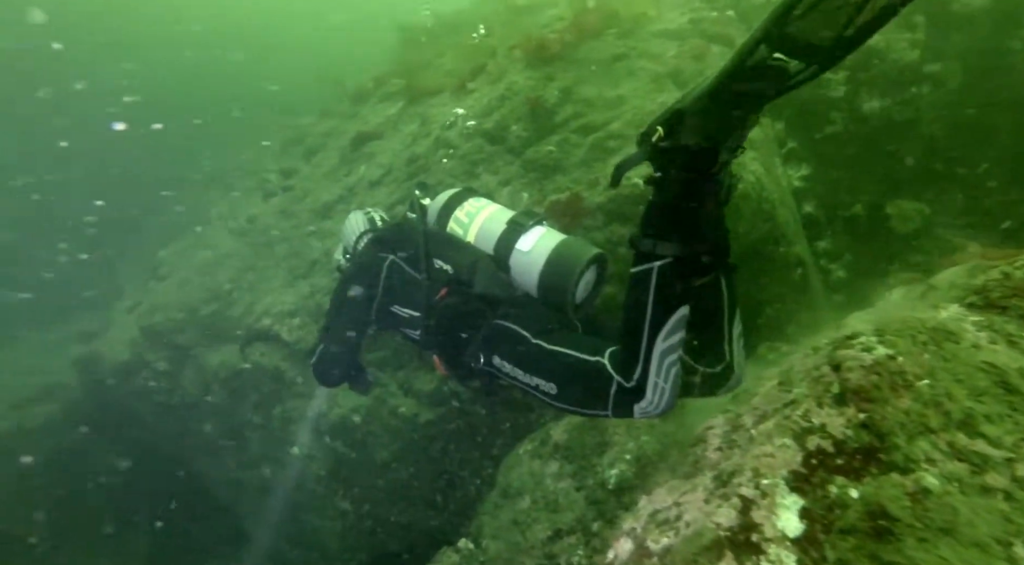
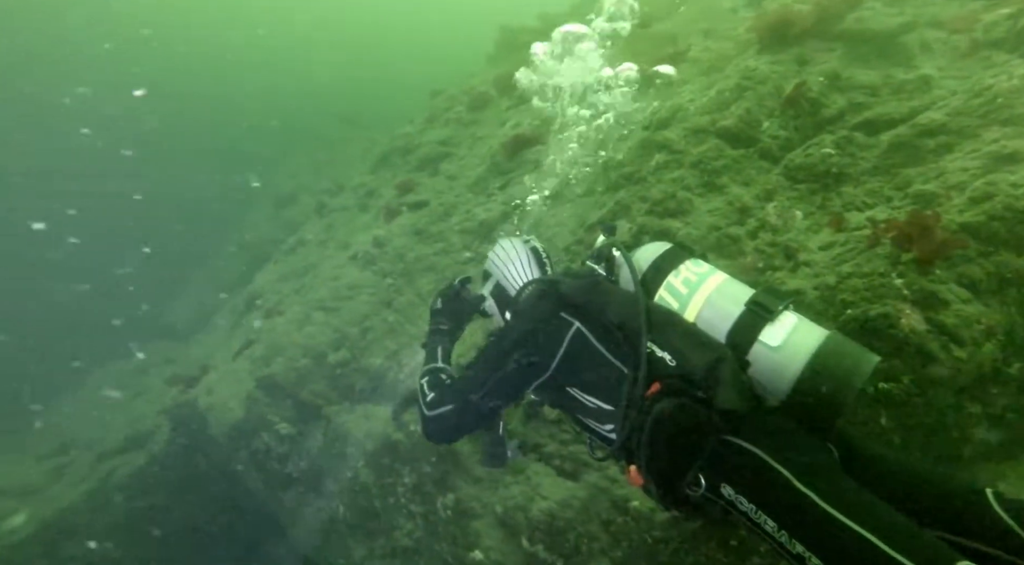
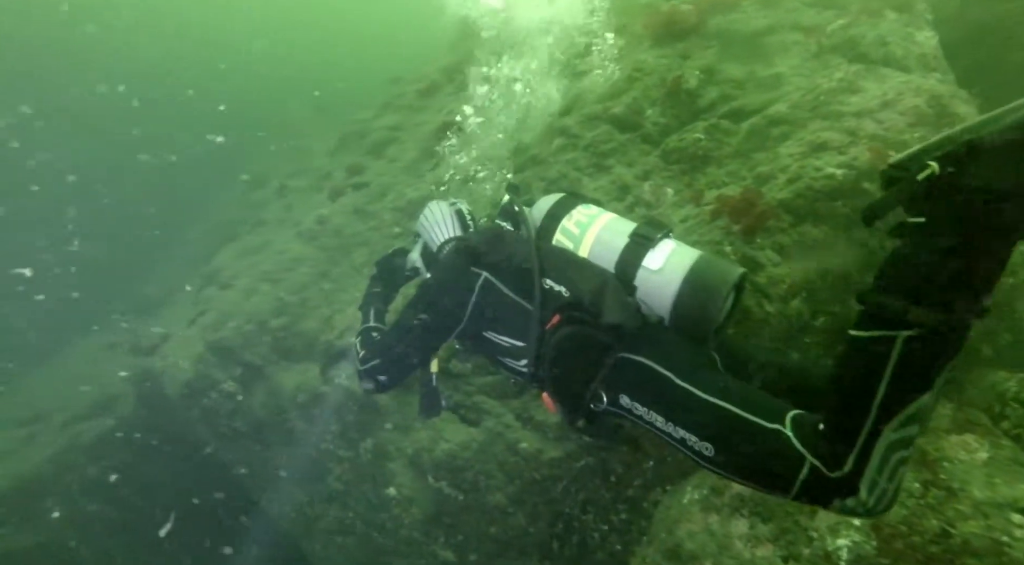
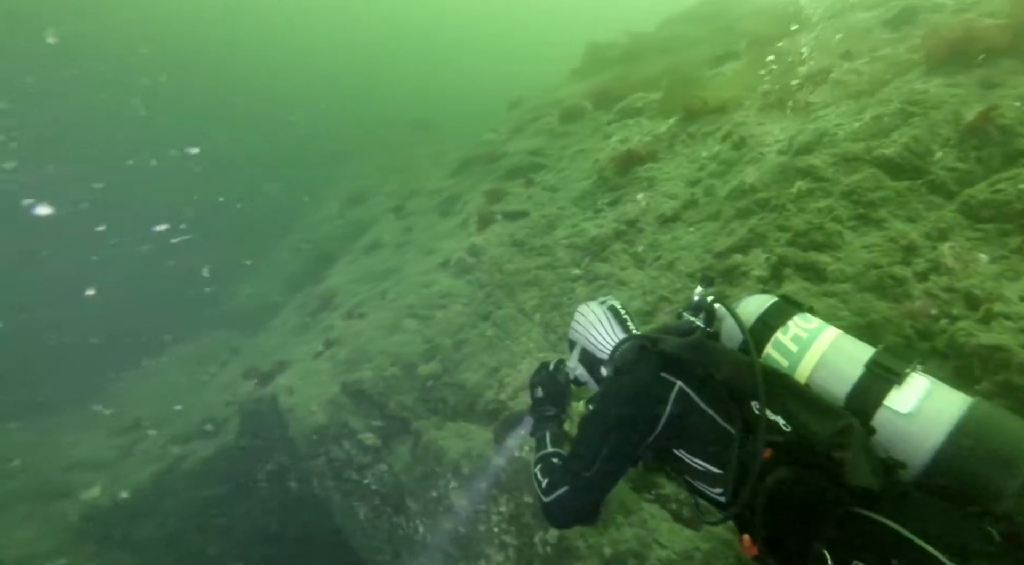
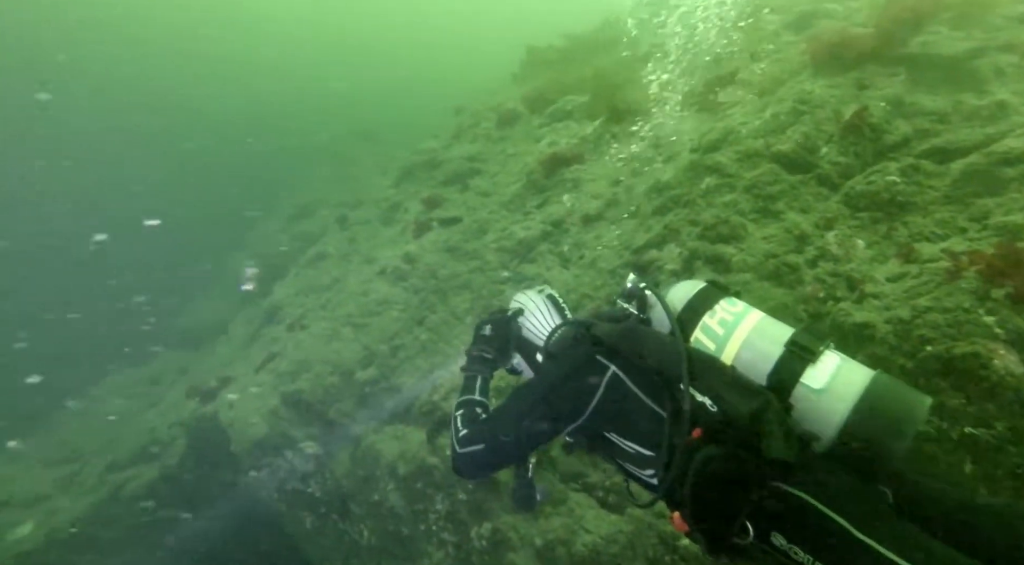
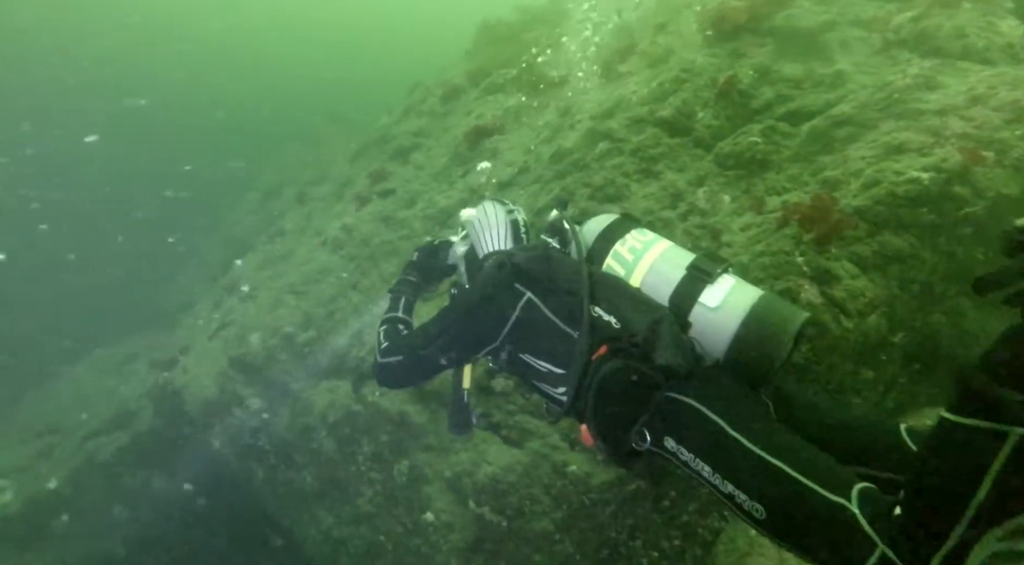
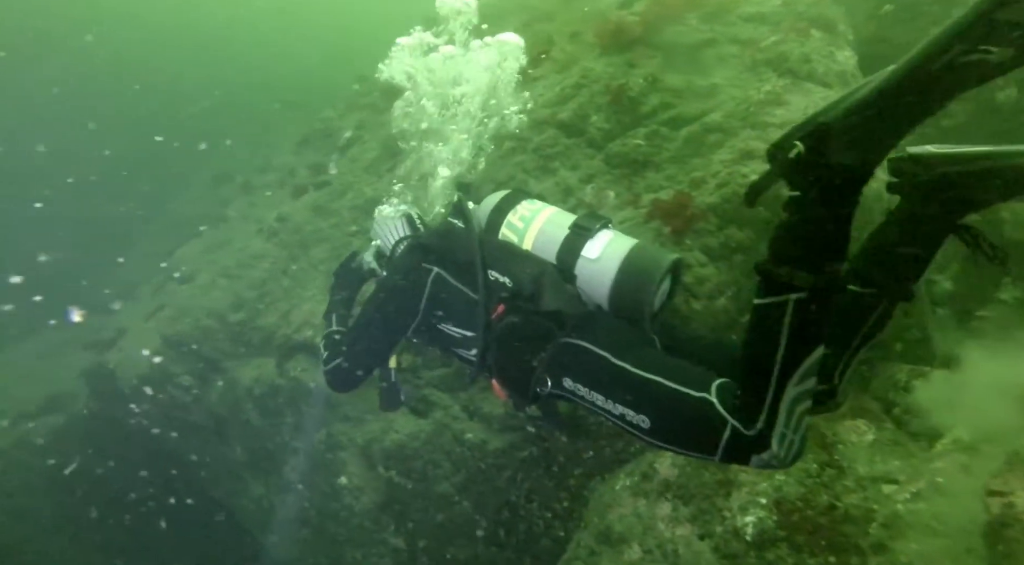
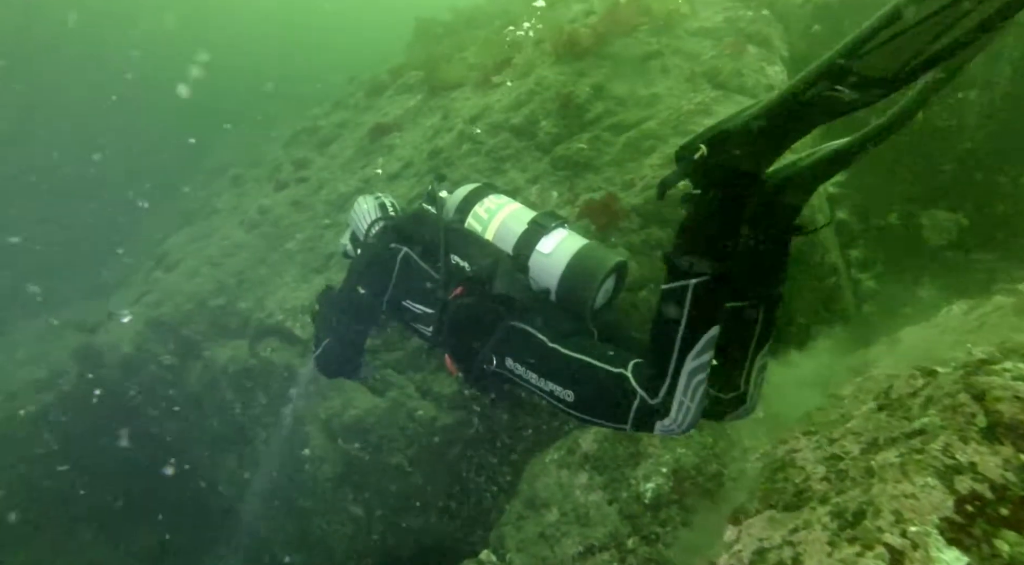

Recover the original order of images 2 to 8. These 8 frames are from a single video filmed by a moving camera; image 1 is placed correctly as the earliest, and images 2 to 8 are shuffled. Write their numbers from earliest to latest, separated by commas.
8, 7, 3, 6, 2, 5, 4
